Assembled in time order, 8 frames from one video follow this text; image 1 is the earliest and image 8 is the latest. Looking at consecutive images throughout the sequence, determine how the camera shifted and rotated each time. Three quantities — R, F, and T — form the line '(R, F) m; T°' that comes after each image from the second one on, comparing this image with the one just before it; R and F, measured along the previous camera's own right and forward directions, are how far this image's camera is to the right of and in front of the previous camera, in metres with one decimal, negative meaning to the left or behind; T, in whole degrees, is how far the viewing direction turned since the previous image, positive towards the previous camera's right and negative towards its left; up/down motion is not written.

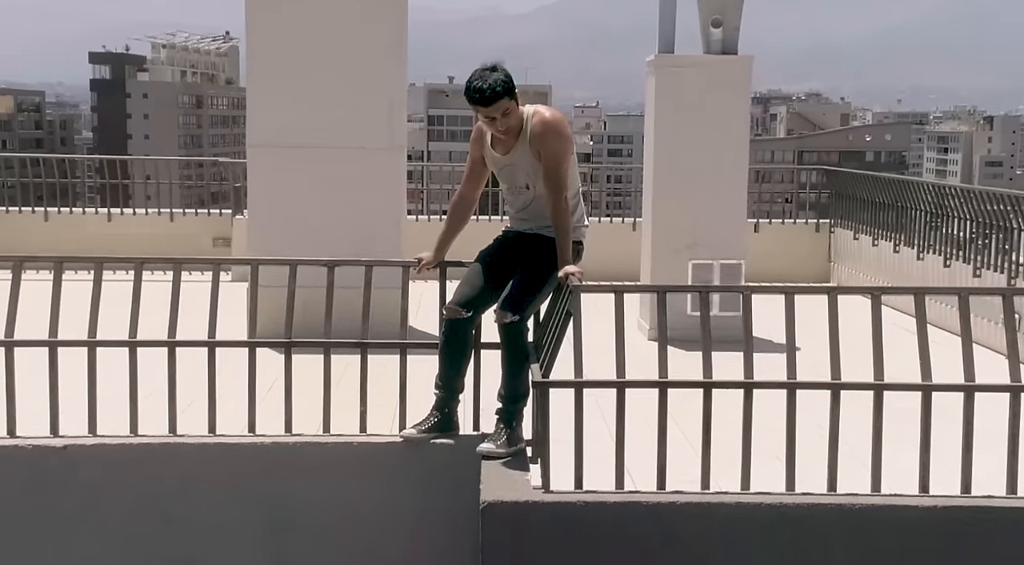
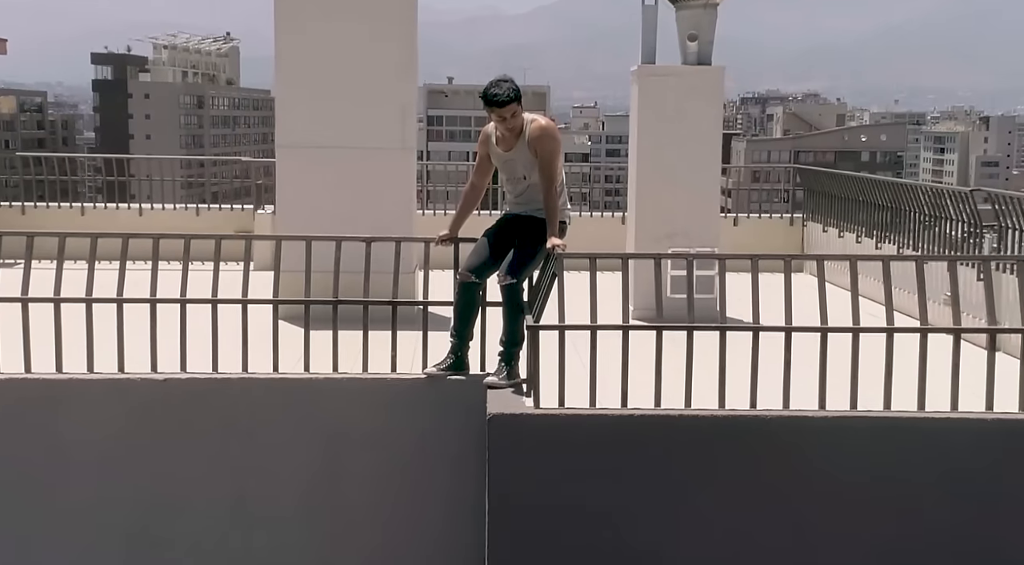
(0.0, -1.2) m; 0°
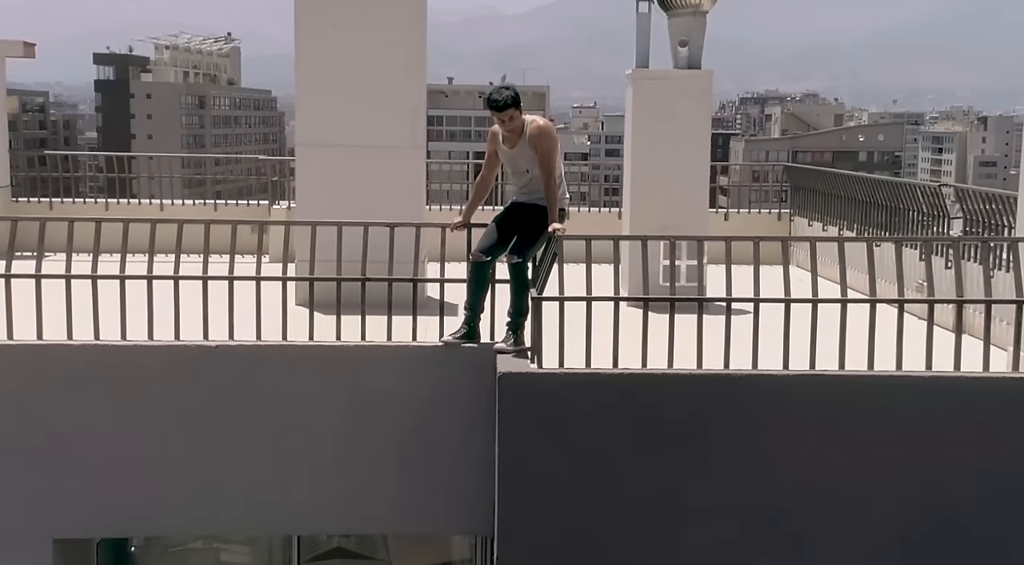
(0.0, -0.8) m; 0°
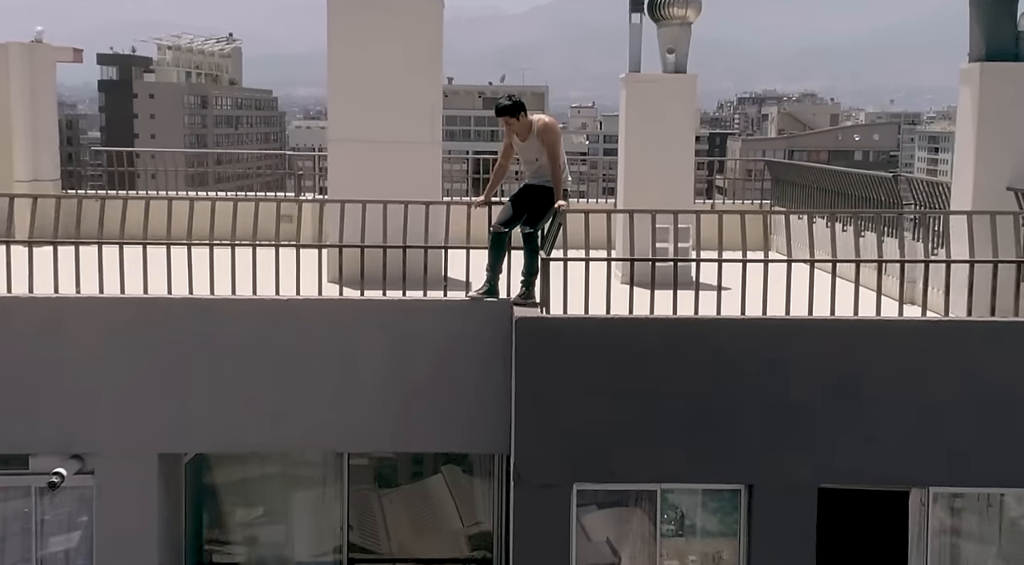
(-0.1, -1.4) m; 0°
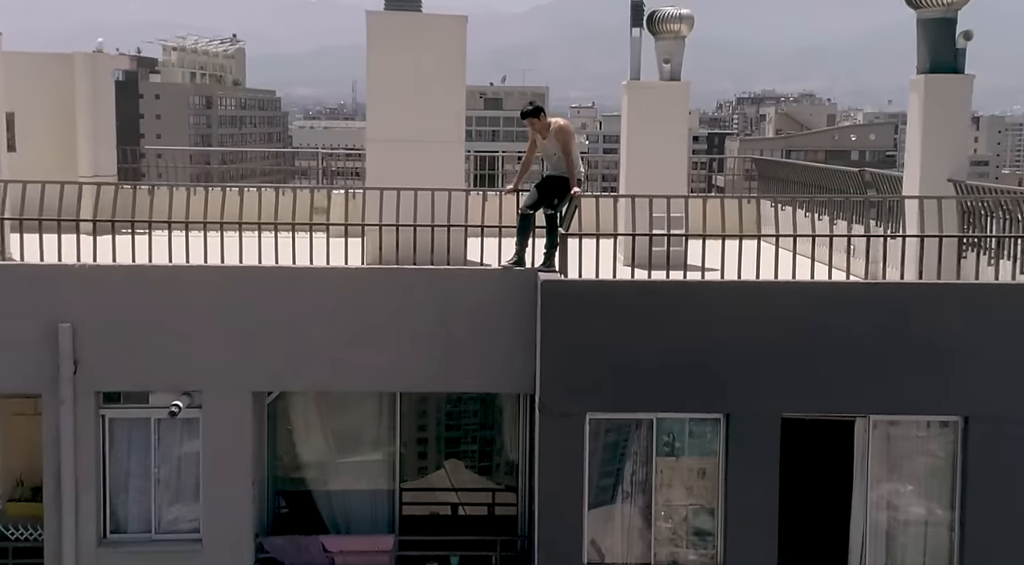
(-0.2, -1.8) m; 0°
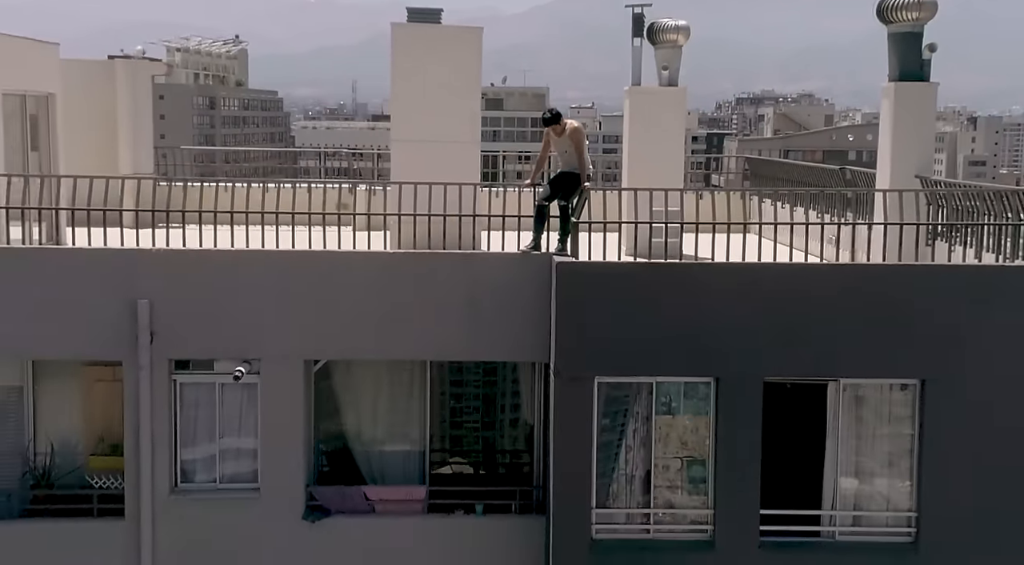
(-0.2, -1.4) m; 0°
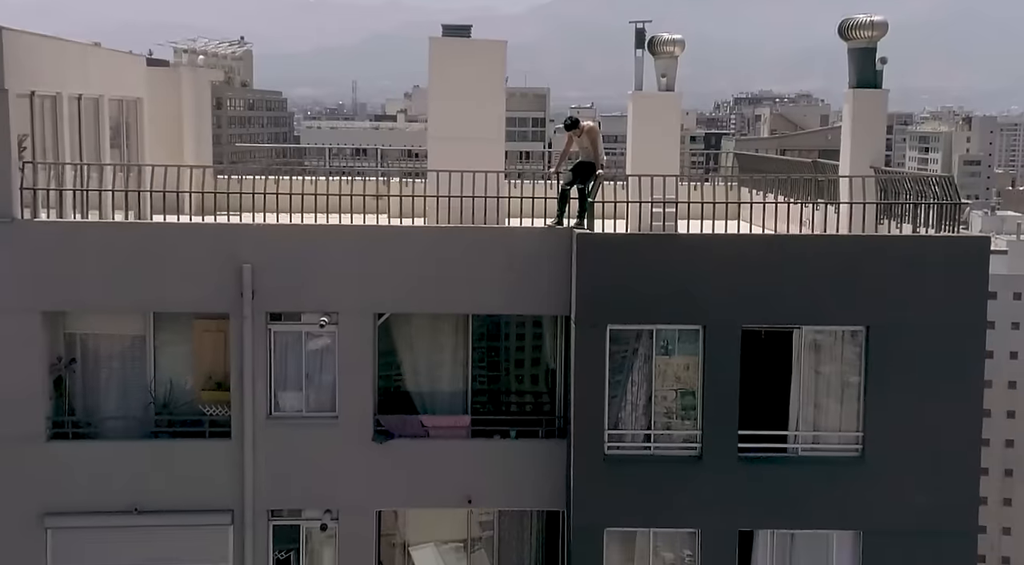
(-0.3, -2.6) m; 0°
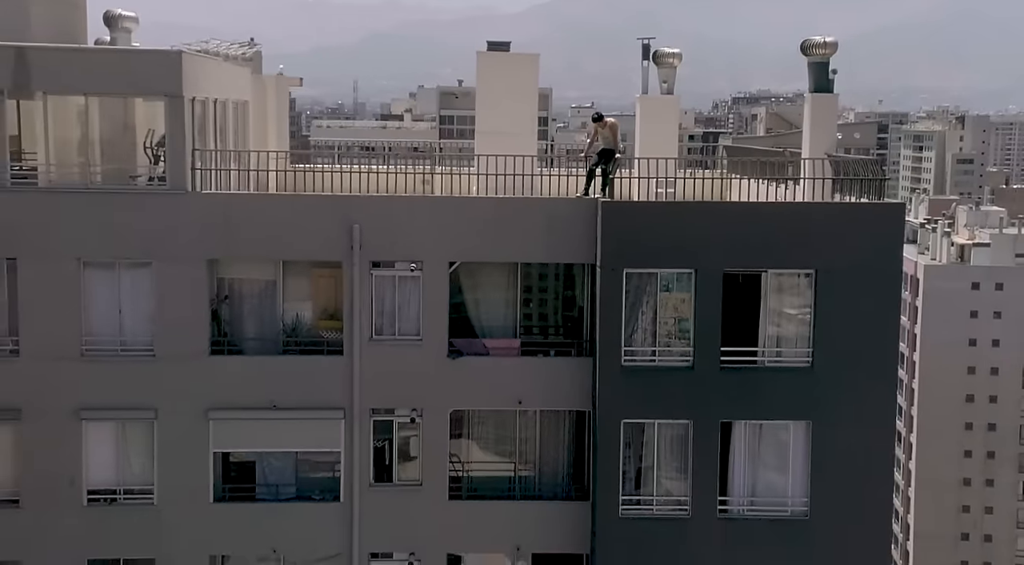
(-0.6, -4.4) m; 0°
